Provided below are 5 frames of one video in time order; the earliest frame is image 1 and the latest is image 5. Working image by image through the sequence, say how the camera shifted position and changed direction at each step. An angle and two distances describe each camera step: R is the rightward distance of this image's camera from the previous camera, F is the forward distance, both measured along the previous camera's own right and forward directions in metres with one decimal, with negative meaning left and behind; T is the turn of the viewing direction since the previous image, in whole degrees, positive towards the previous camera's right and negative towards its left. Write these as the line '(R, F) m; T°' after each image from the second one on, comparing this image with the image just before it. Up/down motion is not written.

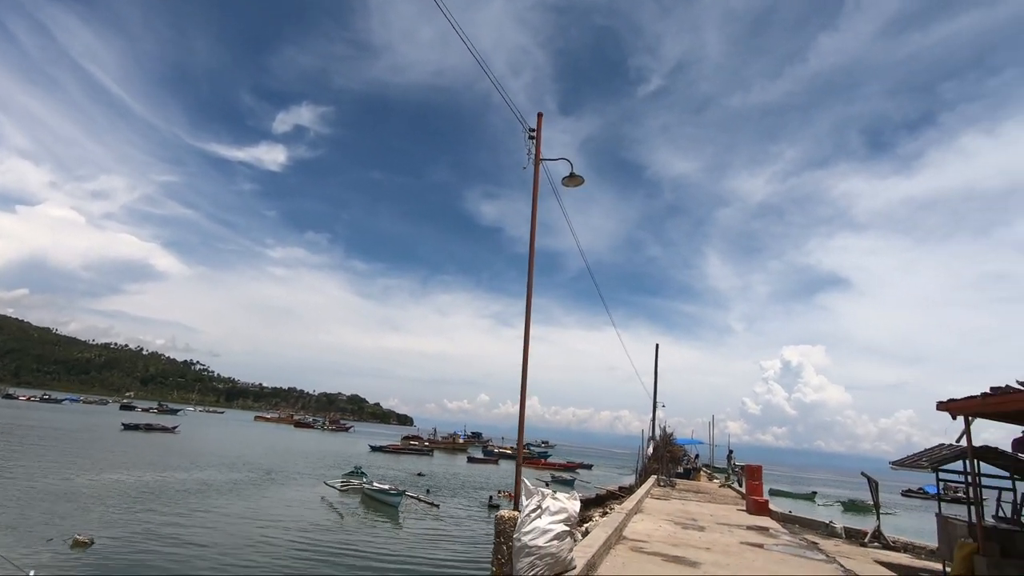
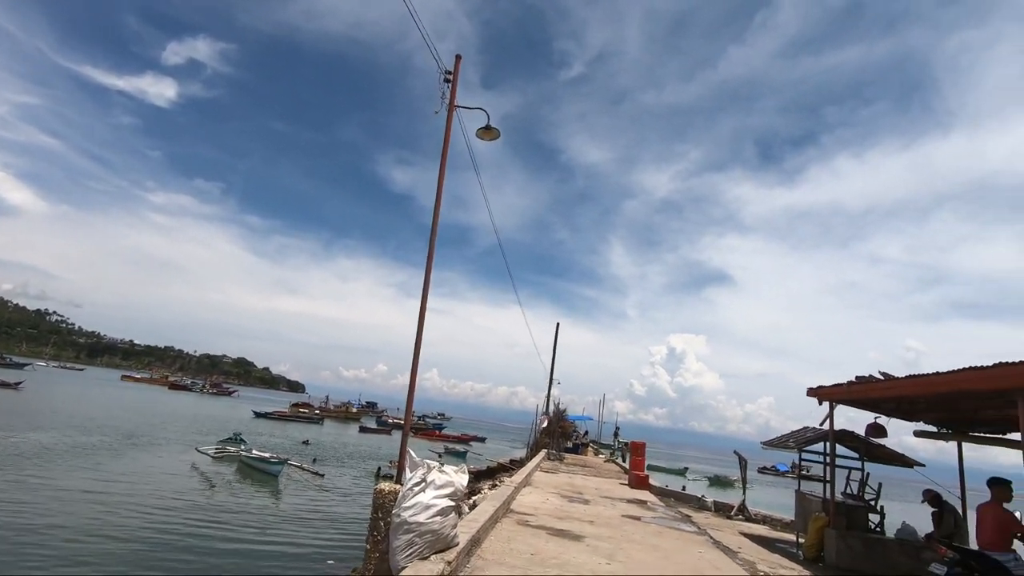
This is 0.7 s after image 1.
(+0.1, +0.5) m; +10°
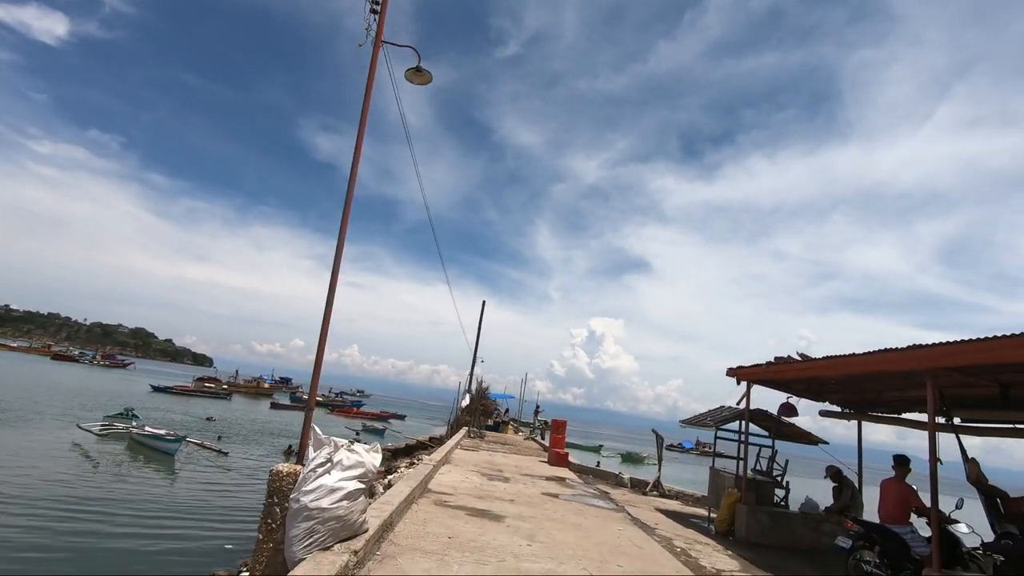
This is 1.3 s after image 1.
(0.0, +0.5) m; +8°
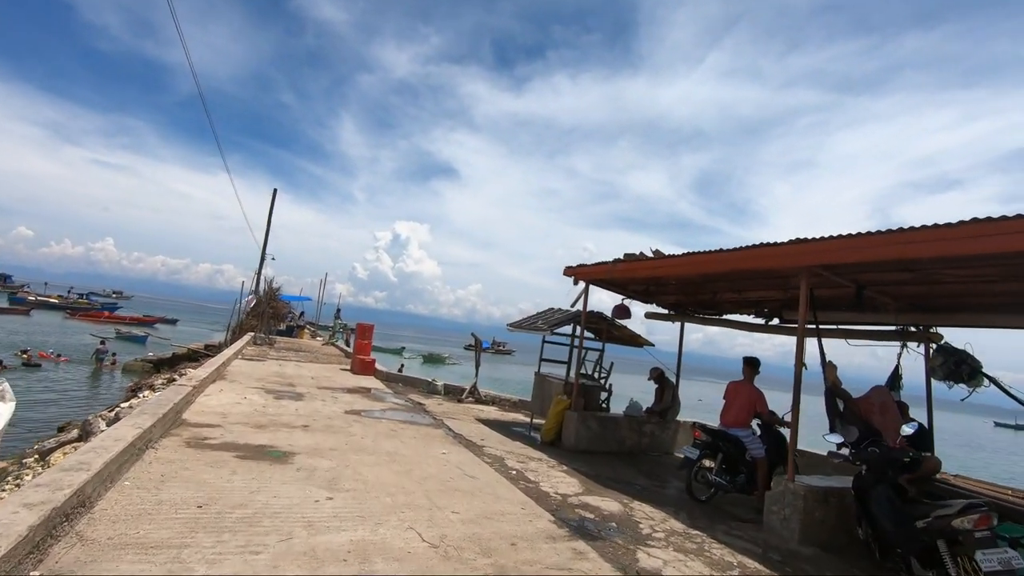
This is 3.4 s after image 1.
(0.0, +2.0) m; +21°
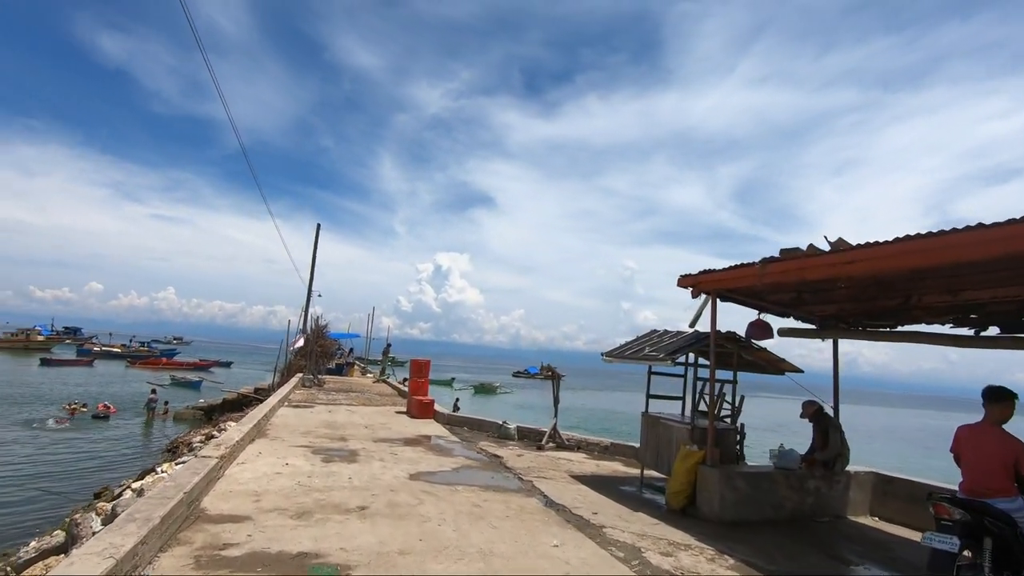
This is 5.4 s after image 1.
(-0.7, +1.9) m; -4°
